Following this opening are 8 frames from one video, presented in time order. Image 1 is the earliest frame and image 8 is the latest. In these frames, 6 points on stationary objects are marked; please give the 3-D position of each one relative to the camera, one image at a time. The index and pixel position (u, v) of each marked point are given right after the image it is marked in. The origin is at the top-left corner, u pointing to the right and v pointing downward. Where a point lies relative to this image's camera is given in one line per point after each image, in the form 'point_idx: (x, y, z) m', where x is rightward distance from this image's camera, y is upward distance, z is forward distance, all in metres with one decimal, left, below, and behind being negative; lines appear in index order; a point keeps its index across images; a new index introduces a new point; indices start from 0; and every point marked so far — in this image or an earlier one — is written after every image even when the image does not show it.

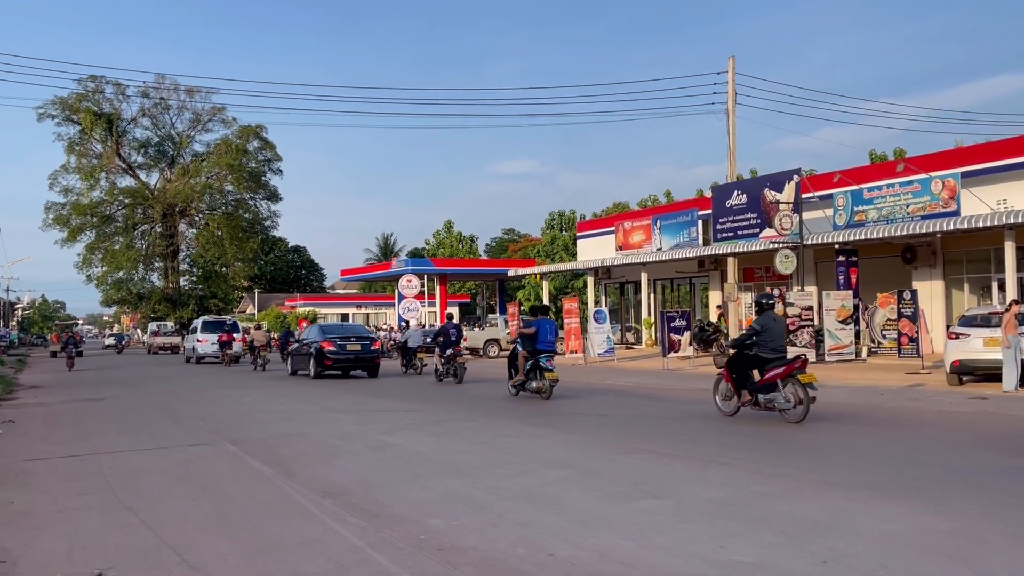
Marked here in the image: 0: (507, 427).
0: (-0.1, -2.0, +16.2) m
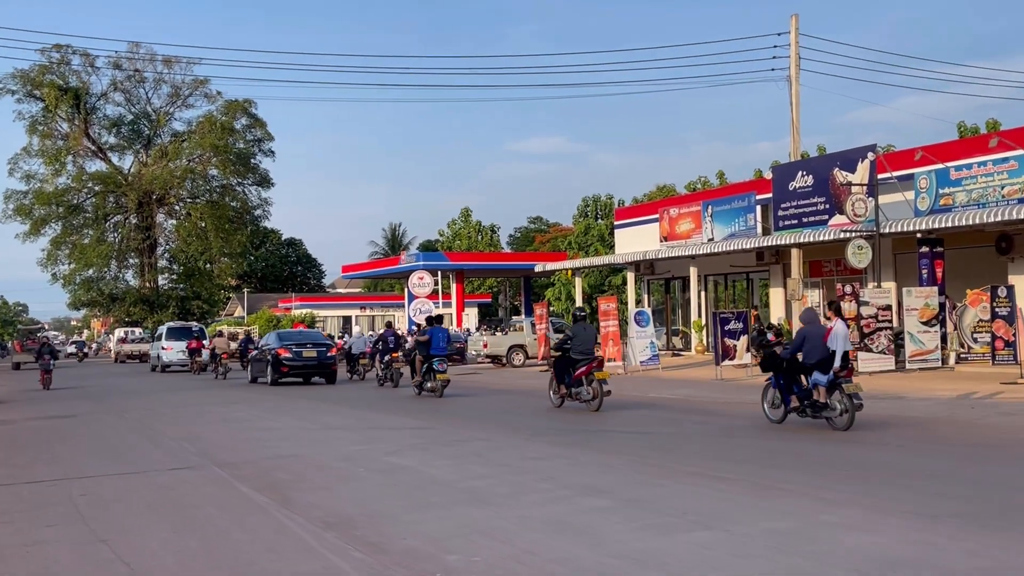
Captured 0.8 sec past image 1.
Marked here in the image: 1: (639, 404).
0: (+0.3, -2.0, +14.1) m
1: (+2.1, -1.9, +18.7) m
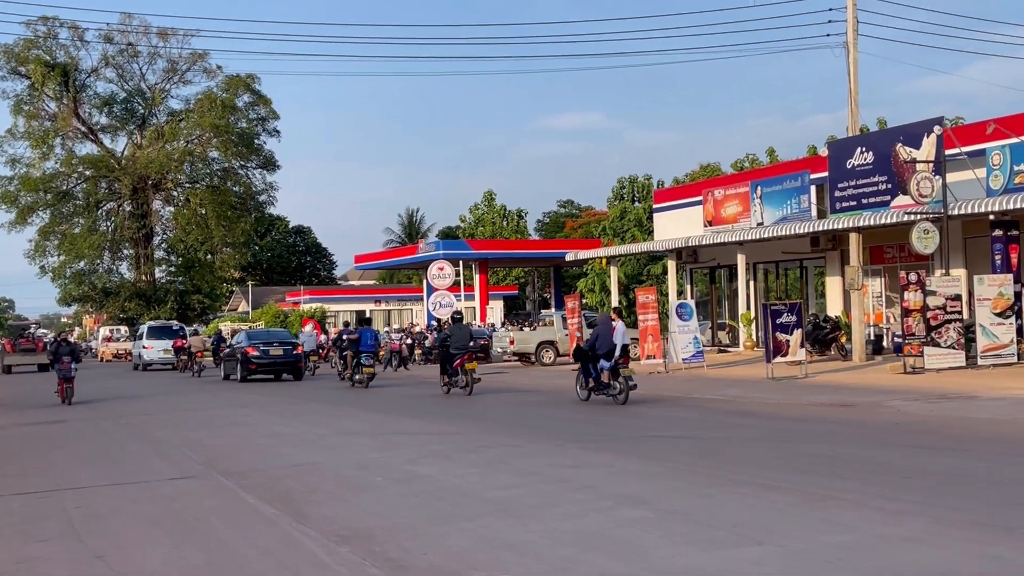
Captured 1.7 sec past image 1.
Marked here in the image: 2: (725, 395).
0: (+0.6, -1.9, +12.9) m
1: (+2.6, -1.8, +17.5) m
2: (+3.5, -1.7, +18.7) m
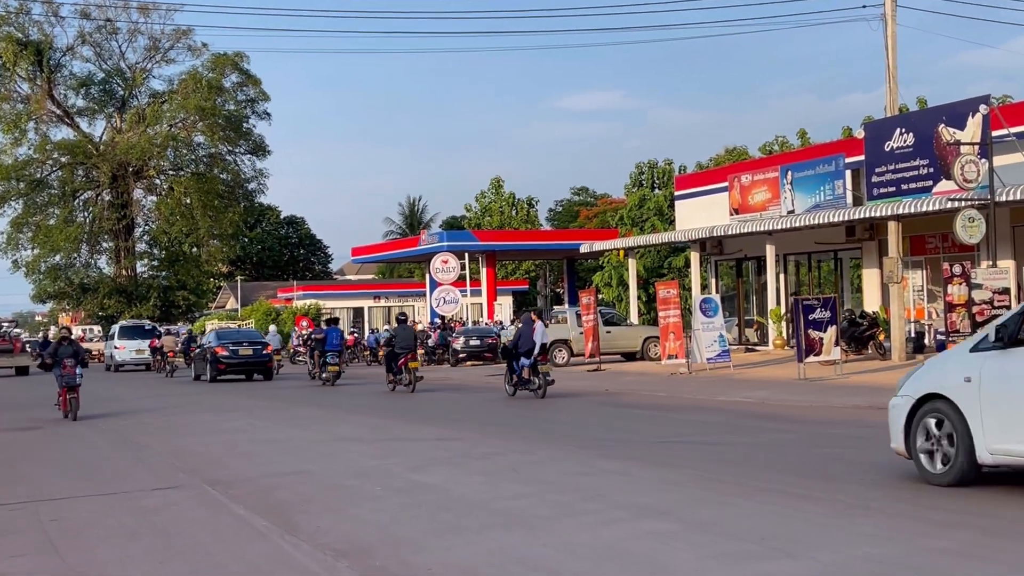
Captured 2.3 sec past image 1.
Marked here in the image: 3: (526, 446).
0: (+0.7, -1.8, +12.0) m
1: (+2.7, -1.7, +16.6) m
2: (+3.7, -1.7, +17.8) m
3: (+0.1, -1.8, +13.0) m
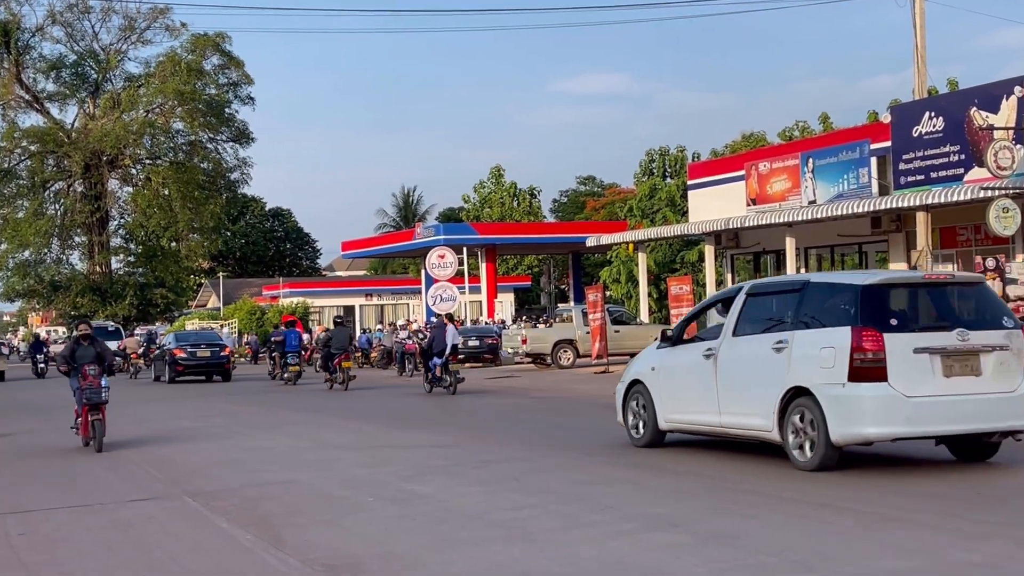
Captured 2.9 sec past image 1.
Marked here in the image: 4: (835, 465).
0: (+0.7, -1.8, +11.3) m
1: (+2.7, -1.7, +15.8) m
2: (+3.7, -1.7, +17.1) m
3: (+0.2, -1.7, +12.3) m
4: (+3.1, -1.7, +11.3) m
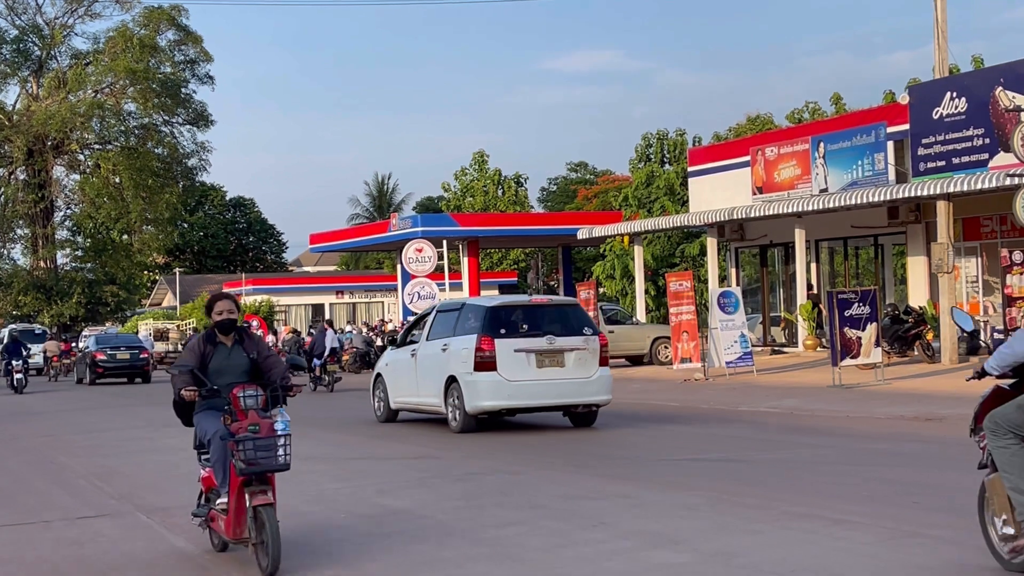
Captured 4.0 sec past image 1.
0: (+0.6, -1.7, +10.4) m
1: (+2.5, -1.7, +15.0) m
2: (+3.5, -1.6, +16.2) m
3: (0.0, -1.7, +11.4) m
4: (+3.0, -1.7, +10.4) m
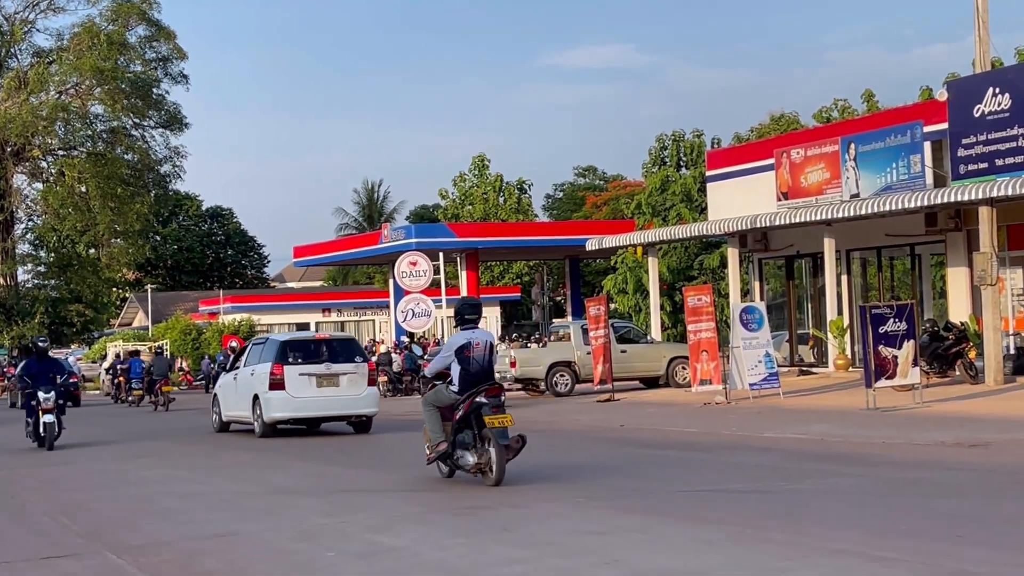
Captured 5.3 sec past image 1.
0: (+0.6, -1.9, +9.6) m
1: (+2.6, -1.8, +14.1) m
2: (+3.6, -1.8, +15.4) m
3: (+0.1, -1.9, +10.6) m
4: (+3.0, -1.8, +9.6) m
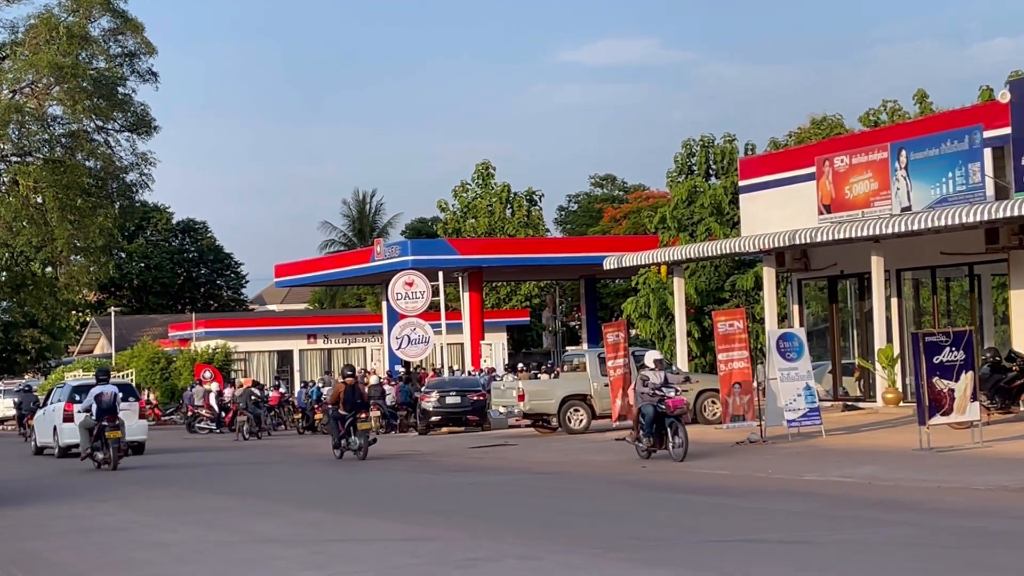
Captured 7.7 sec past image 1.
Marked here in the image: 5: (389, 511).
0: (+0.7, -2.0, +8.6) m
1: (+2.7, -2.1, +13.1) m
2: (+3.6, -2.1, +14.4) m
3: (+0.1, -2.0, +9.6) m
4: (+3.1, -1.9, +8.6) m
5: (-1.3, -2.2, +12.7) m
